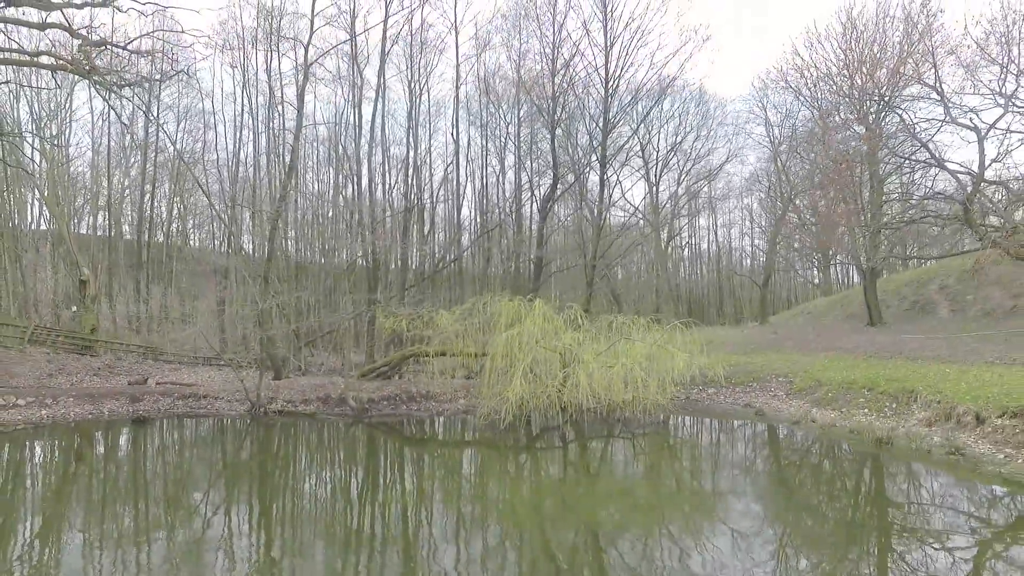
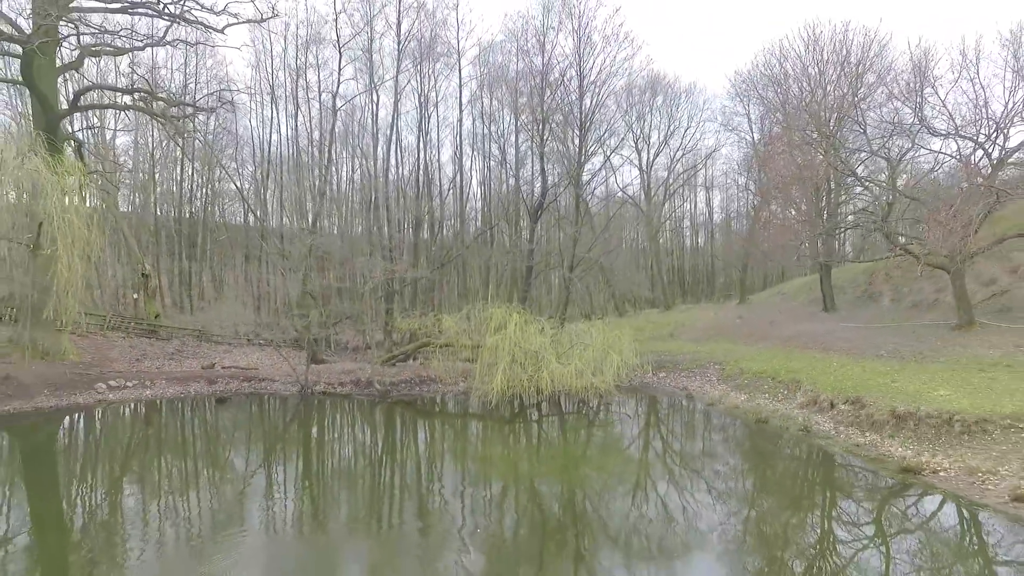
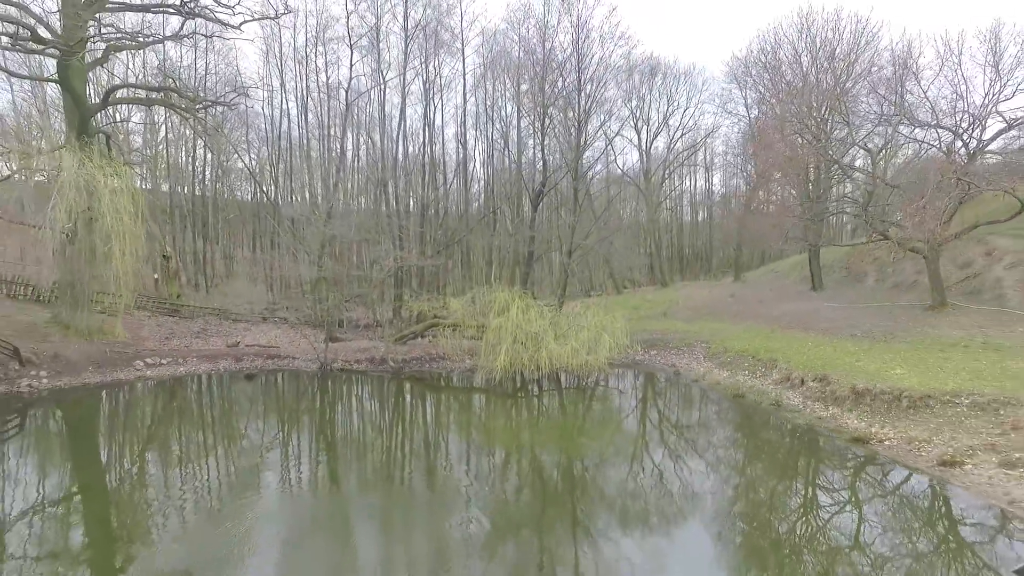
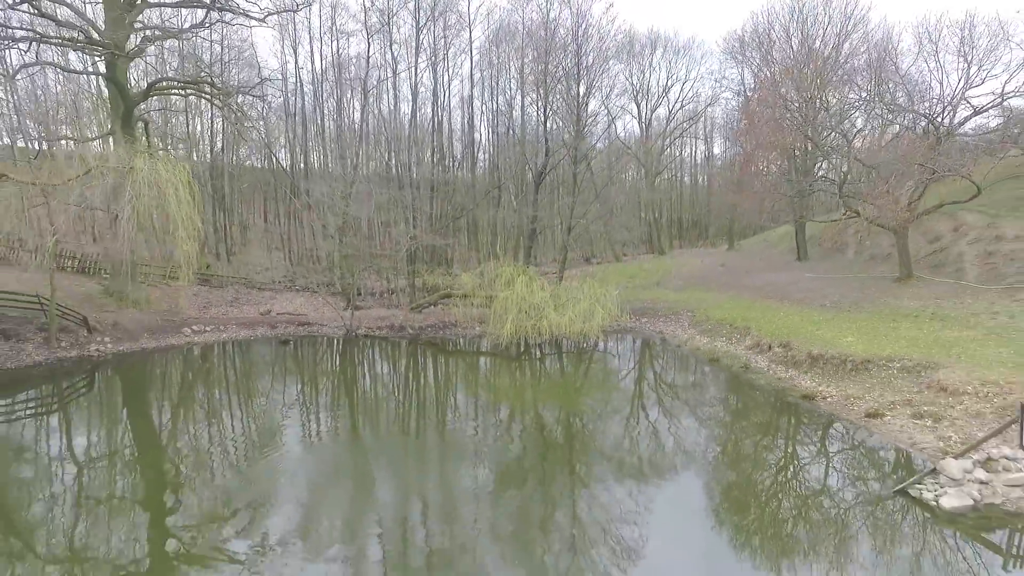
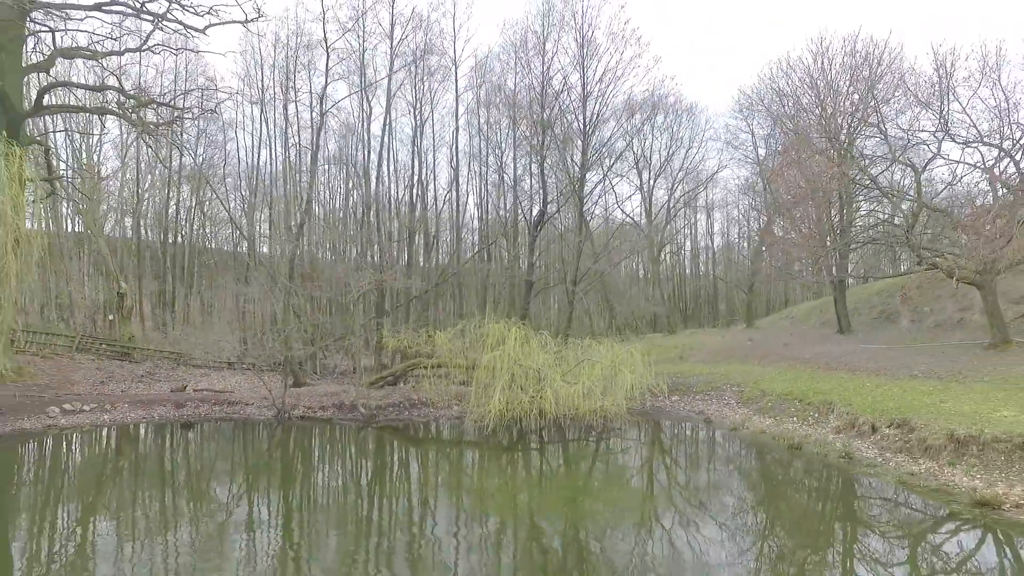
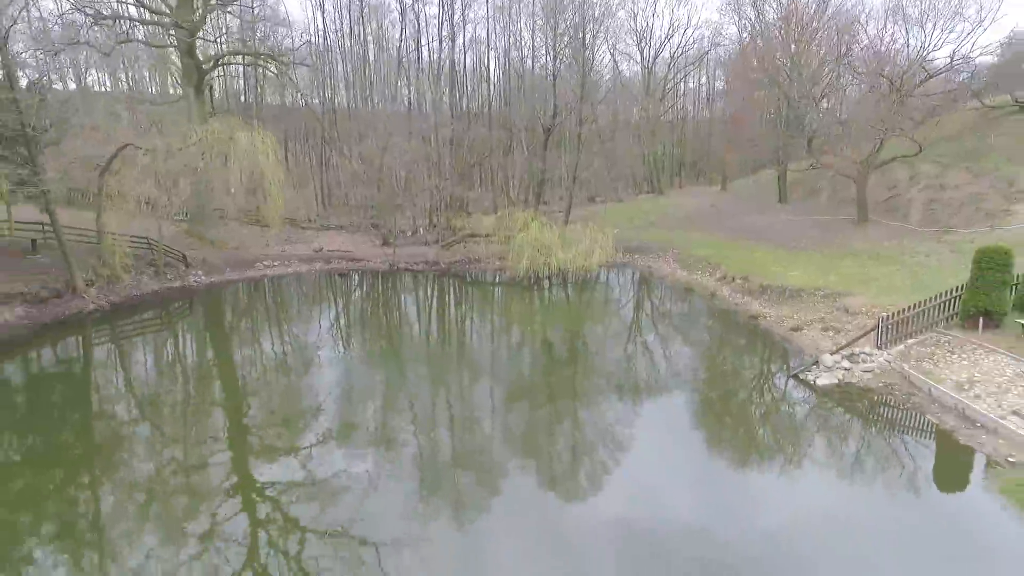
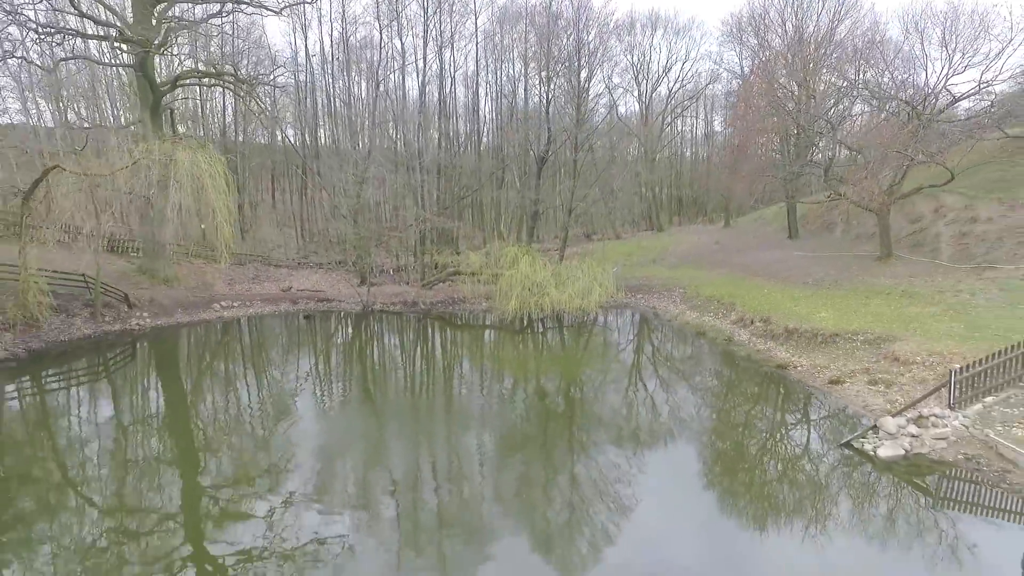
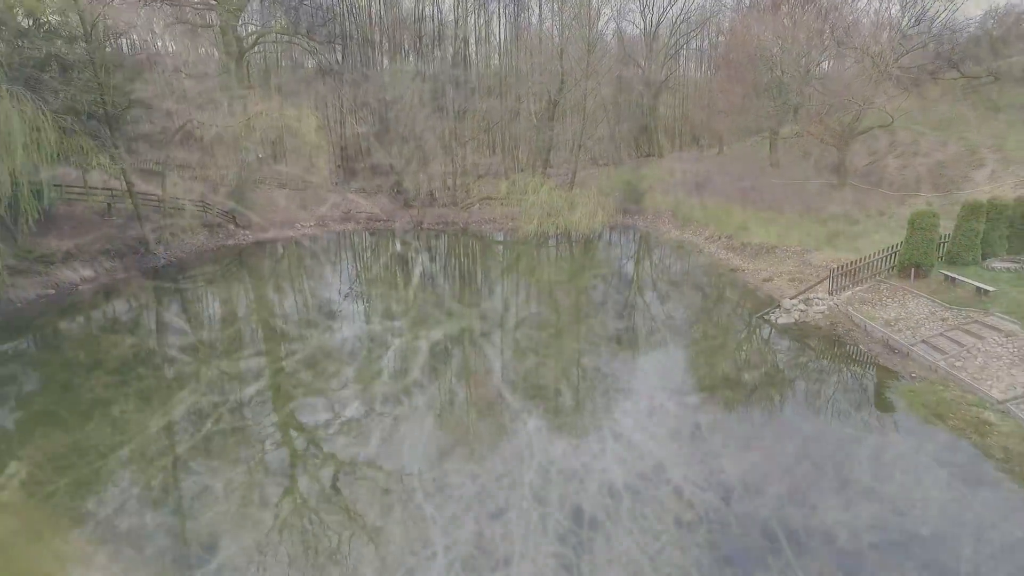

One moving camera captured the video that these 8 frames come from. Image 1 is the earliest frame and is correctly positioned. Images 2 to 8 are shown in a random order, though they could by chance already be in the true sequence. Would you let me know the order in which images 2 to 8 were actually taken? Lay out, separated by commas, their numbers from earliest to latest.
5, 2, 3, 4, 7, 6, 8
